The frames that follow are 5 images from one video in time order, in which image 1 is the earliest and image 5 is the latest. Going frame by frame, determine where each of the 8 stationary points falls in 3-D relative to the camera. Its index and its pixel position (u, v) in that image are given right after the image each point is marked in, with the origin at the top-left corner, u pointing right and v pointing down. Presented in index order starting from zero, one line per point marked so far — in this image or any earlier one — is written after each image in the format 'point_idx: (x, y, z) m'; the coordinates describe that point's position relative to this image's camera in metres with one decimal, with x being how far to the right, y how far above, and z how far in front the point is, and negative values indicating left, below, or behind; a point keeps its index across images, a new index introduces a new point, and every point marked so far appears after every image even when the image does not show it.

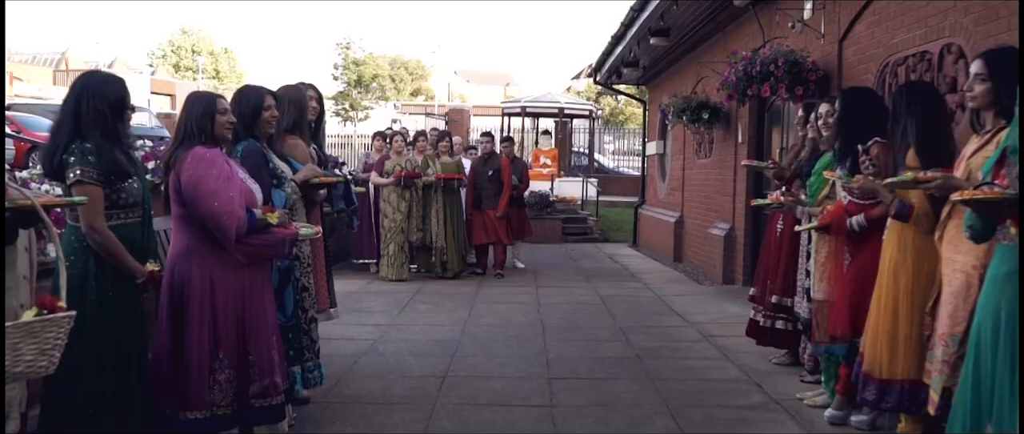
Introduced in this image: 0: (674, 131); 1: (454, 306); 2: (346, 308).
0: (+2.7, +1.5, +14.9) m
1: (-0.6, -0.9, +8.9) m
2: (-1.6, -0.9, +8.6) m
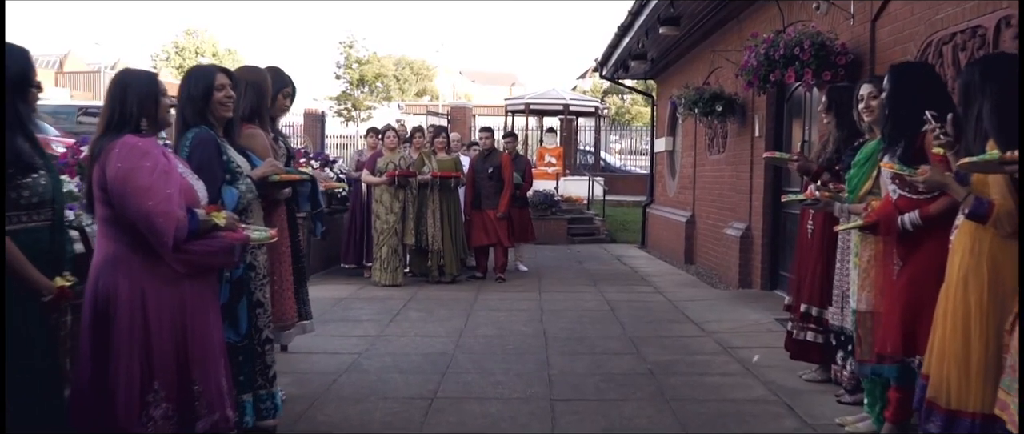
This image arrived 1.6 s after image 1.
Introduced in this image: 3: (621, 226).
0: (+2.7, +1.5, +14.2) m
1: (-0.6, -0.9, +8.3) m
2: (-1.6, -0.9, +8.0) m
3: (+2.4, -0.2, +19.7) m
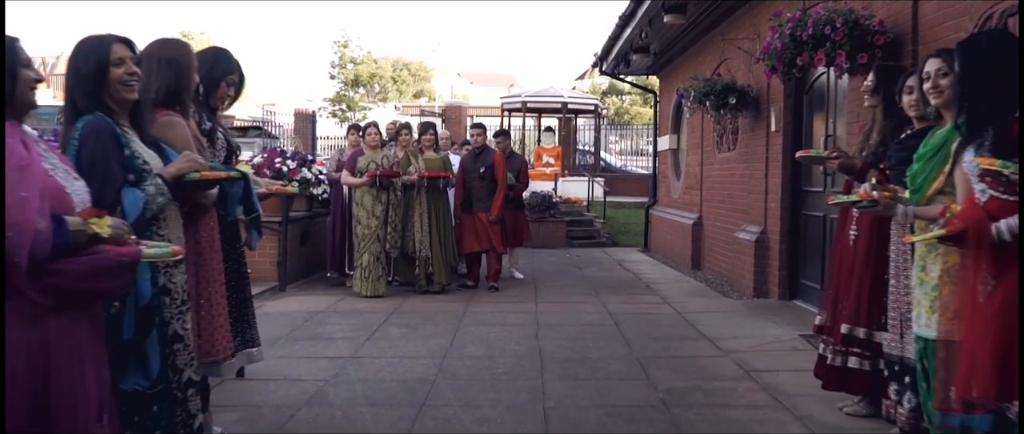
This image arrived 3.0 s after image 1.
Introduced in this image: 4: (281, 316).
0: (+2.7, +1.4, +13.4) m
1: (-0.6, -0.9, +7.4) m
2: (-1.7, -0.9, +7.1) m
3: (+2.3, -0.2, +18.8) m
4: (-2.1, -0.9, +8.1) m
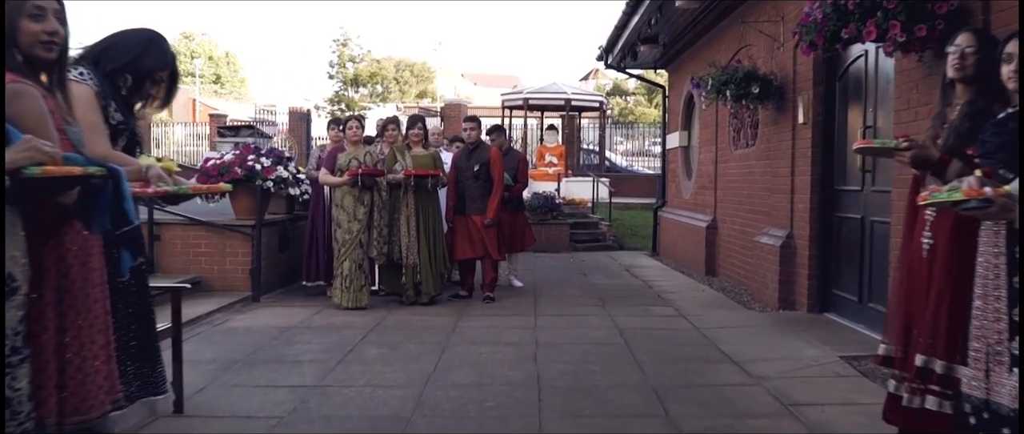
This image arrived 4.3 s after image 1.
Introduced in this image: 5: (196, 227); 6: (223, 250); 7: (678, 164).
0: (+2.6, +1.4, +12.4) m
1: (-0.7, -1.0, +6.4) m
2: (-1.7, -1.0, +6.2) m
3: (+2.3, -0.3, +17.9) m
4: (-2.1, -0.9, +7.2) m
5: (-3.2, -0.1, +9.0) m
6: (-2.9, -0.3, +9.1) m
7: (+2.7, +0.8, +14.3) m
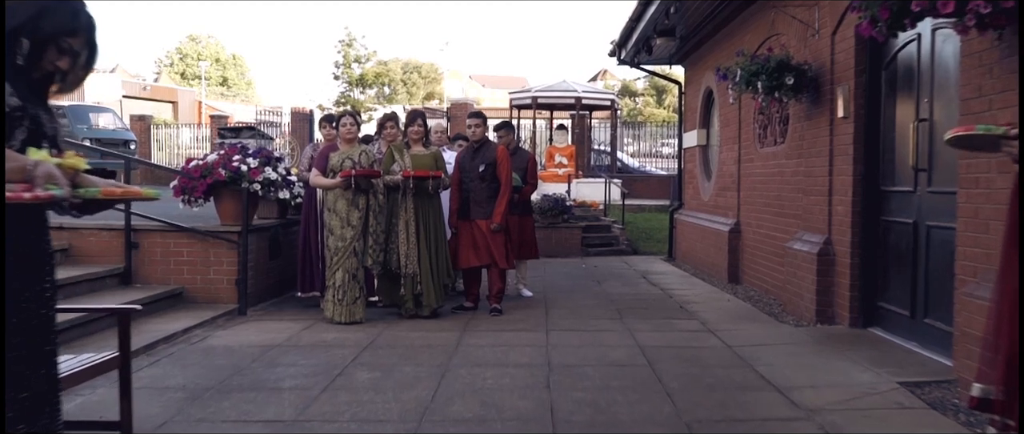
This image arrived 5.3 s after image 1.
0: (+2.7, +1.4, +11.6) m
1: (-0.6, -1.0, +5.7) m
2: (-1.6, -1.0, +5.4) m
3: (+2.5, -0.3, +17.1) m
4: (-2.1, -1.0, +6.4) m
5: (-3.1, -0.2, +8.3) m
6: (-2.8, -0.4, +8.3) m
7: (+2.8, +0.8, +13.6) m
